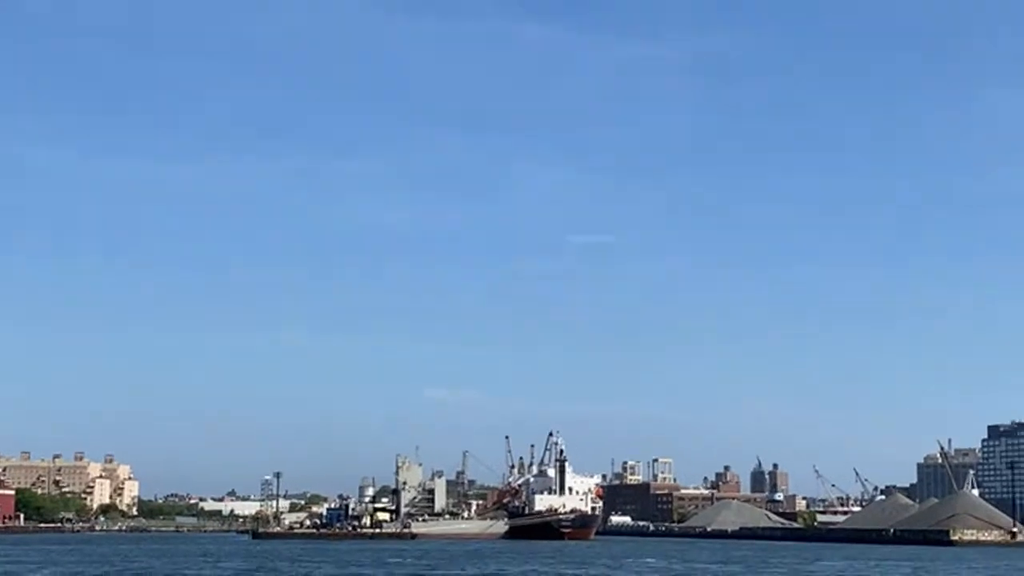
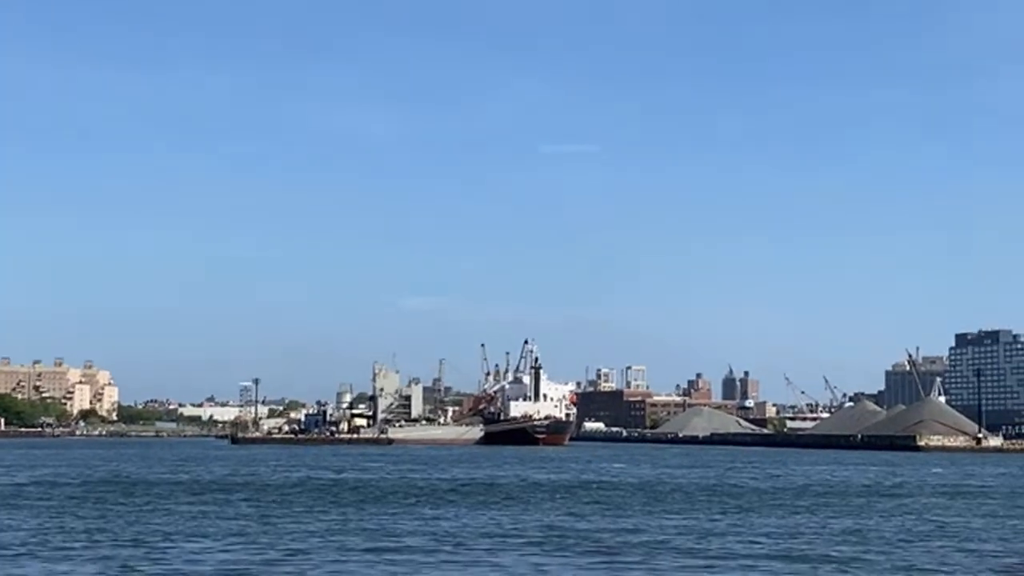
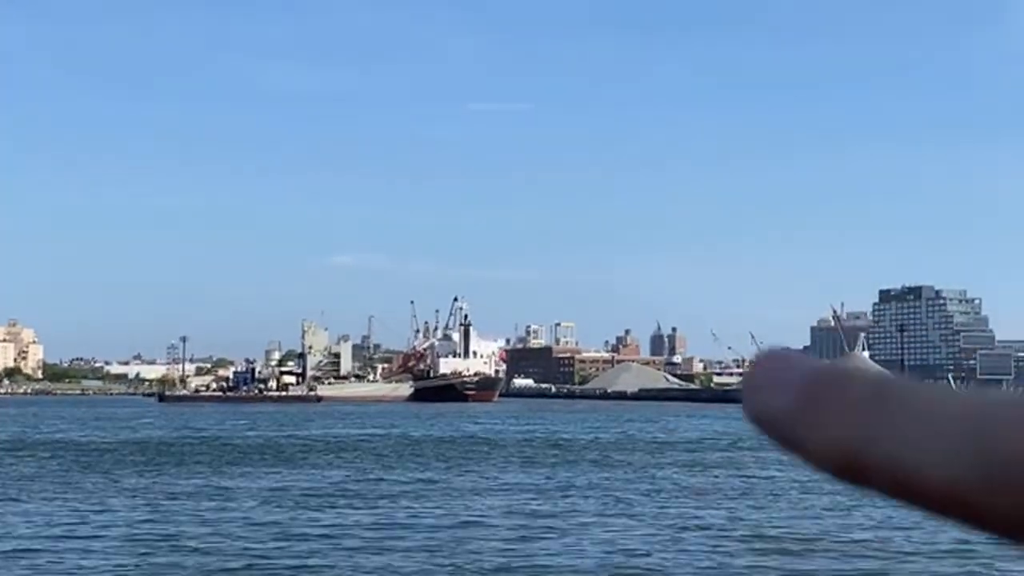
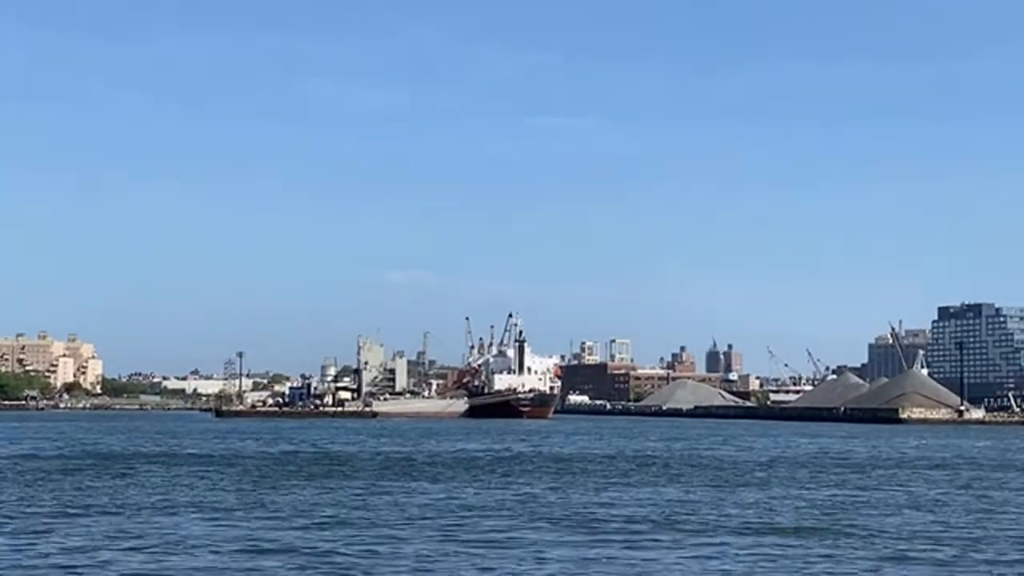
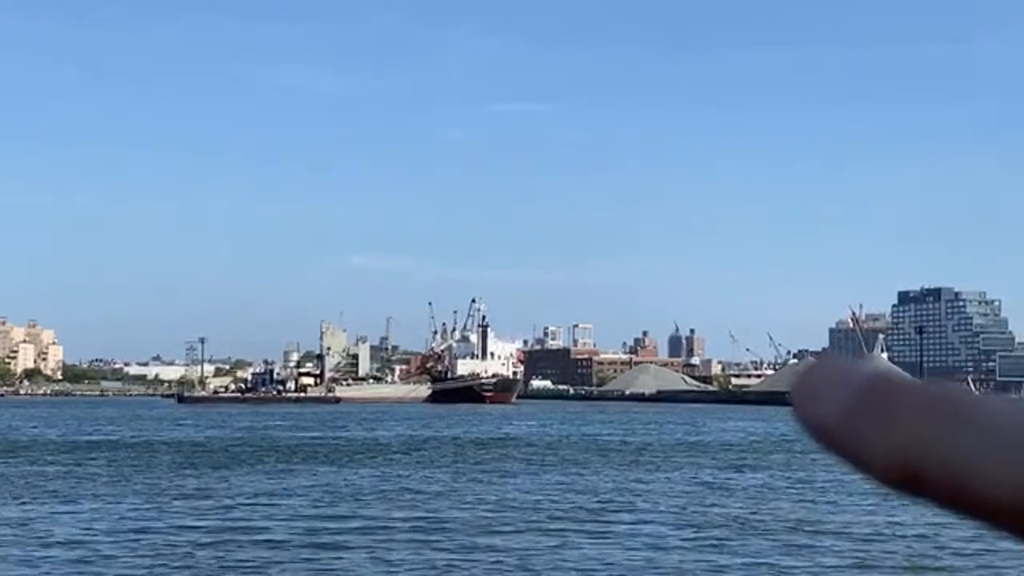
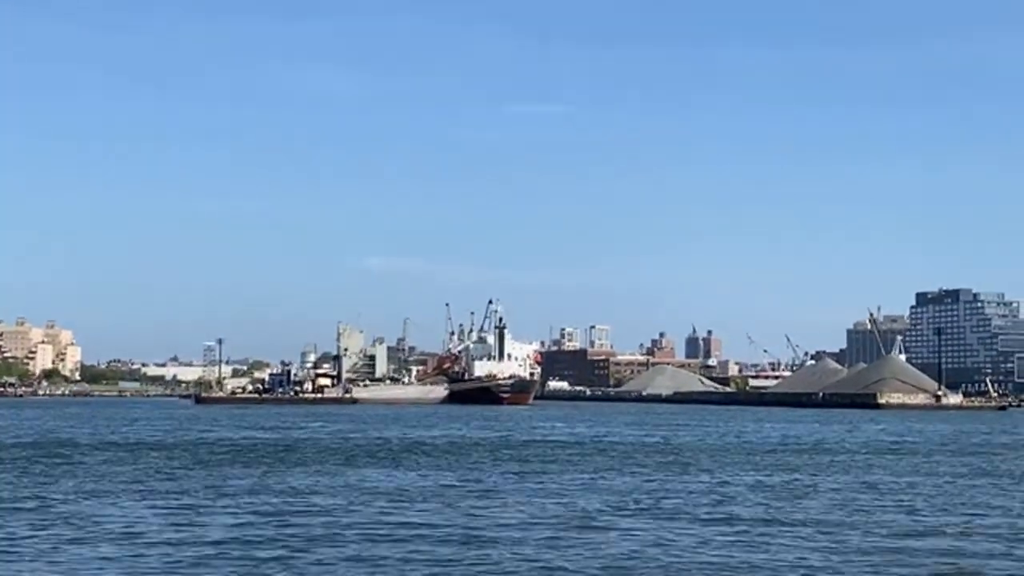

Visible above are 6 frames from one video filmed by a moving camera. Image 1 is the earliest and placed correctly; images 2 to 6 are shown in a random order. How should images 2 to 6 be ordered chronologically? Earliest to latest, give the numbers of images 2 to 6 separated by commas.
2, 4, 6, 5, 3
